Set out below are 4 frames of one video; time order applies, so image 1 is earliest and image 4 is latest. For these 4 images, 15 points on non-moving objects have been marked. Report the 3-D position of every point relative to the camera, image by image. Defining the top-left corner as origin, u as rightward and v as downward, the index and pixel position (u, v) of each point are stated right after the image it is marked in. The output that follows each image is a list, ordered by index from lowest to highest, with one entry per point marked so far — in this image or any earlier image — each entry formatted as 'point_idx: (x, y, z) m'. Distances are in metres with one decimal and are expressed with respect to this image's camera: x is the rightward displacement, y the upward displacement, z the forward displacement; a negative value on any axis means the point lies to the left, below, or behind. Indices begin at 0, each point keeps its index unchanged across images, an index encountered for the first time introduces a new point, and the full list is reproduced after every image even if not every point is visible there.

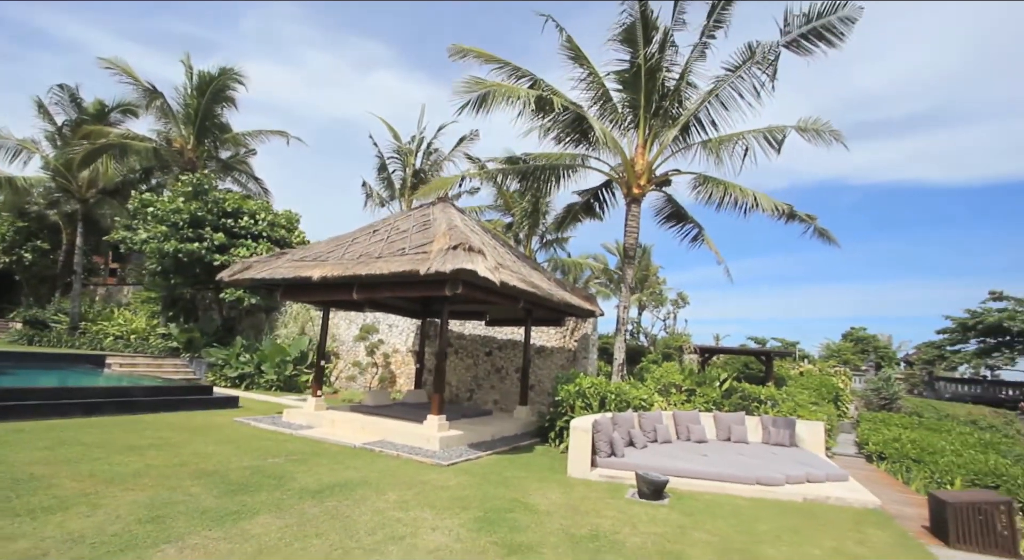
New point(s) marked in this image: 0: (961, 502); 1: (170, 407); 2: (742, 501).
0: (+4.6, -2.3, +5.0) m
1: (-6.9, -2.6, +9.9) m
2: (+2.8, -2.7, +6.0) m
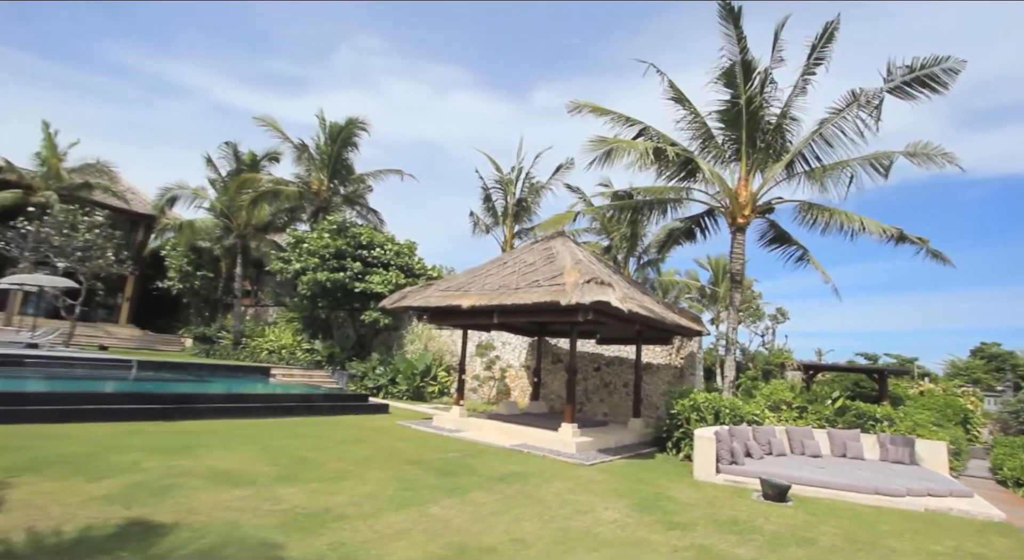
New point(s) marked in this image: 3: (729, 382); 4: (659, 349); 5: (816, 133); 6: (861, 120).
0: (+6.3, -2.6, +5.4) m
1: (-4.2, -3.3, +12.1) m
2: (+4.8, -3.1, +6.7) m
3: (+5.0, -2.3, +11.2) m
4: (+3.9, -1.9, +13.0) m
5: (+6.2, +3.0, +9.9) m
6: (+6.7, +3.1, +9.4) m
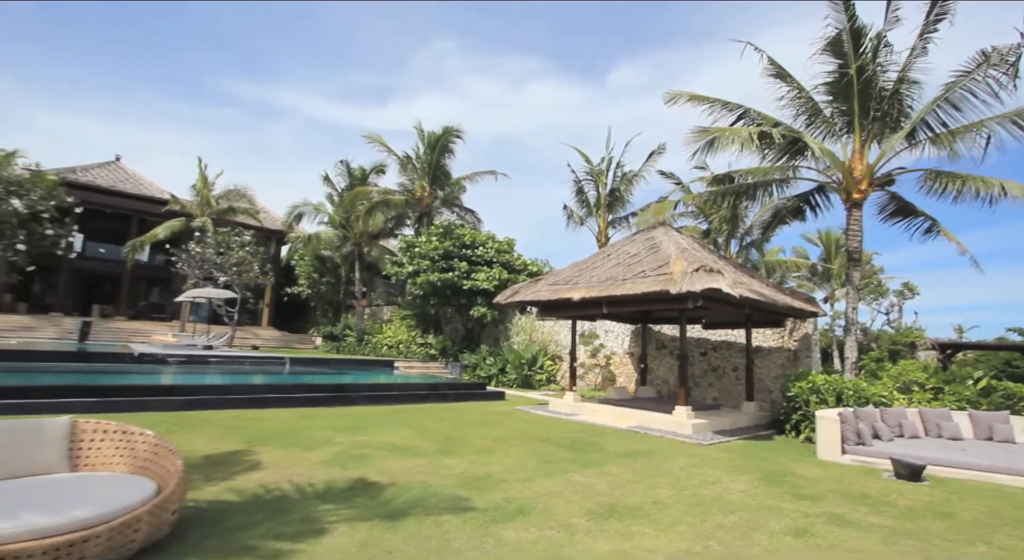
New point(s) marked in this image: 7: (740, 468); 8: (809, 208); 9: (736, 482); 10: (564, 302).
0: (+7.9, -2.2, +4.9) m
1: (-1.3, -3.2, +13.3) m
2: (+6.6, -2.8, +6.4) m
3: (+7.5, -1.9, +10.8) m
4: (+6.8, -1.4, +12.8) m
5: (+8.2, +3.5, +9.2) m
6: (+8.6, +3.6, +8.7) m
7: (+3.1, -2.6, +6.6) m
8: (+8.2, +2.0, +13.4) m
9: (+2.7, -2.4, +5.9) m
10: (+1.2, -0.5, +11.2) m
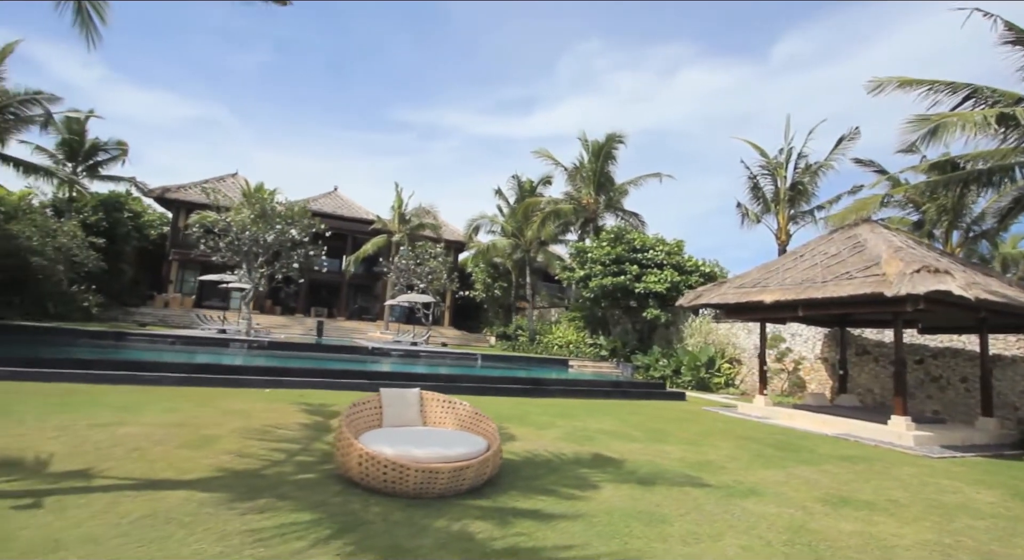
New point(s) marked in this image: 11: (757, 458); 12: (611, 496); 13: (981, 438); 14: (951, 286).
0: (+10.1, -2.1, +3.1) m
1: (+3.9, -3.4, +13.9) m
2: (+9.3, -2.7, +5.0) m
3: (+11.5, -1.8, +8.9) m
4: (+11.4, -1.3, +11.0) m
5: (+11.5, +3.6, +7.3) m
6: (+11.8, +3.7, +6.6) m
7: (+6.0, -2.6, +6.2) m
8: (+12.9, +2.1, +11.2) m
9: (+5.4, -2.5, +5.6) m
10: (+5.5, -0.6, +11.2) m
11: (+3.3, -2.4, +6.6) m
12: (+0.9, -2.0, +4.6) m
13: (+9.0, -3.0, +9.3) m
14: (+7.0, -0.1, +7.8) m
